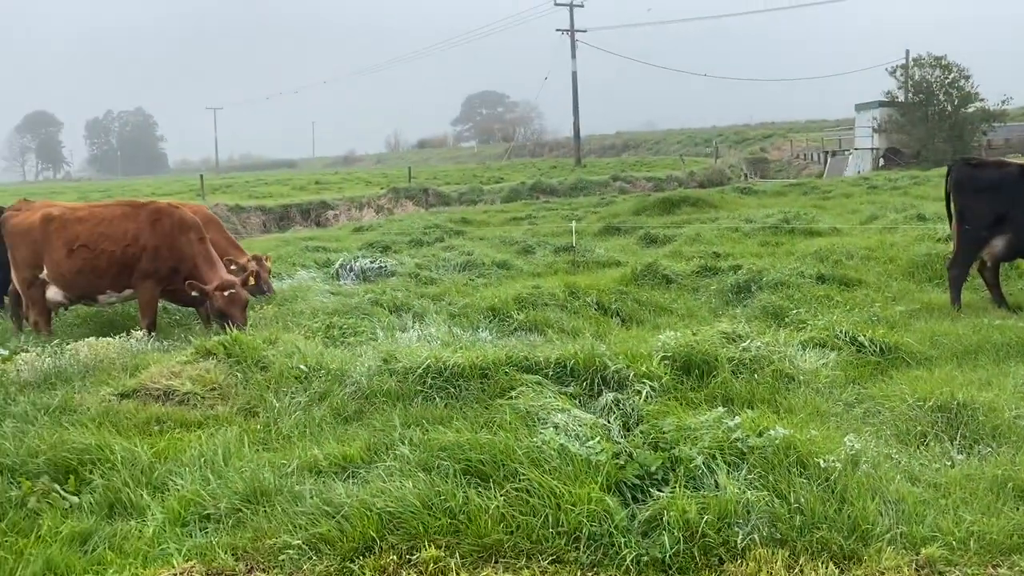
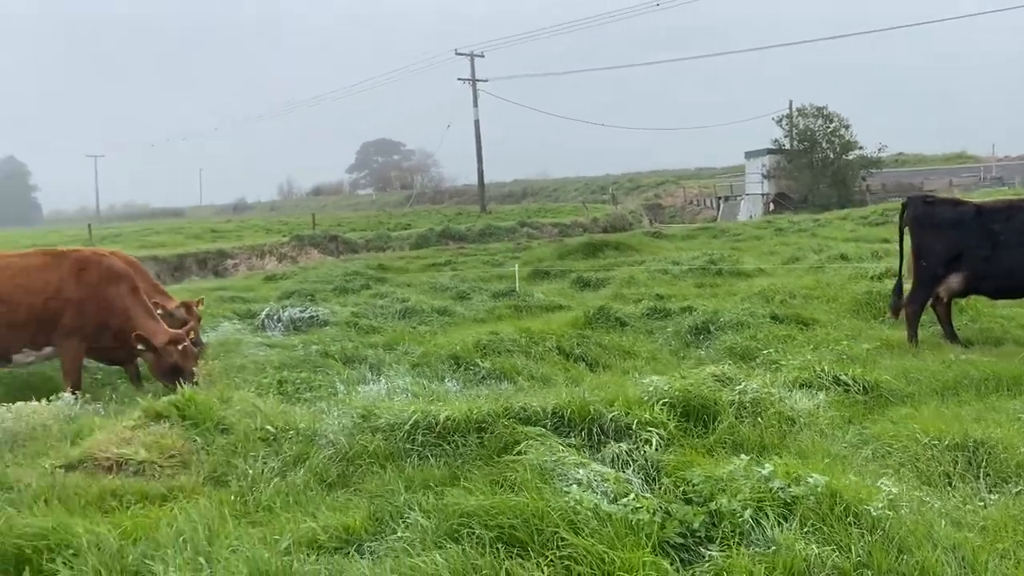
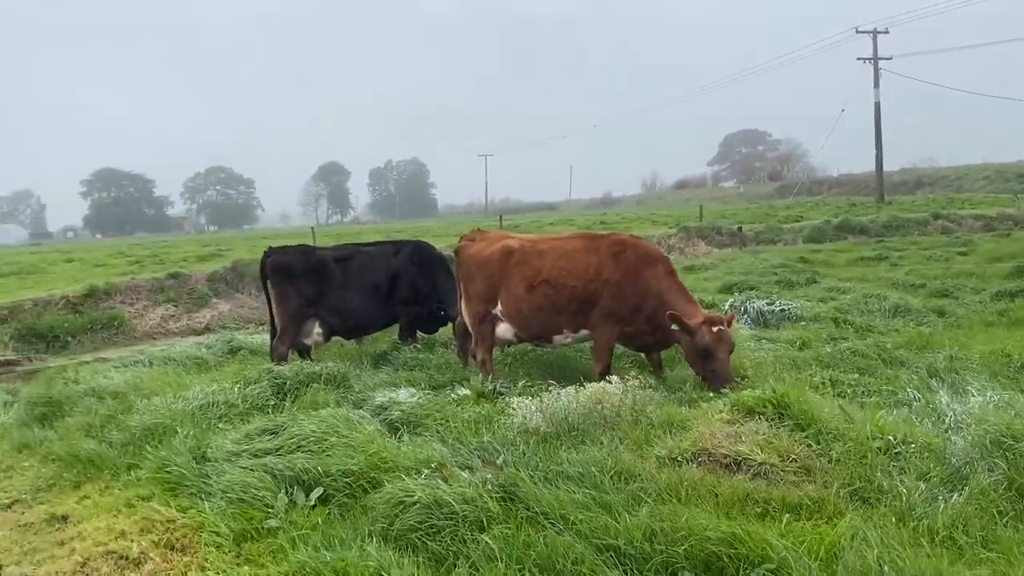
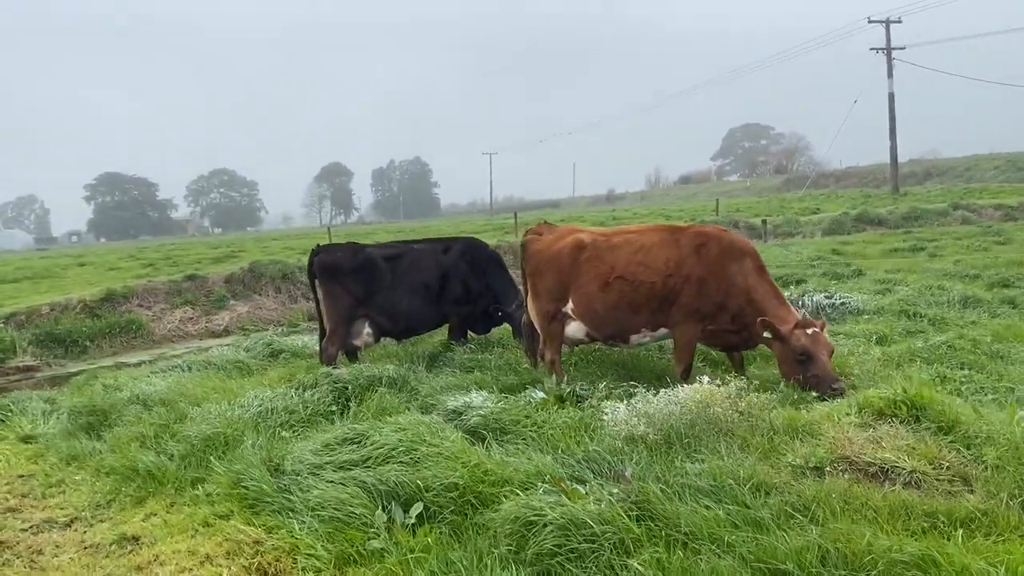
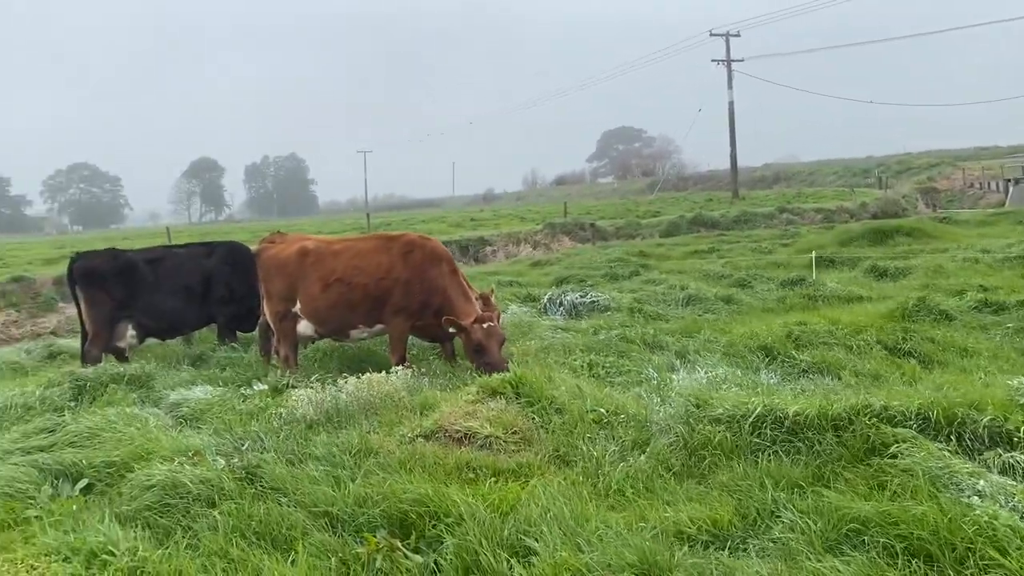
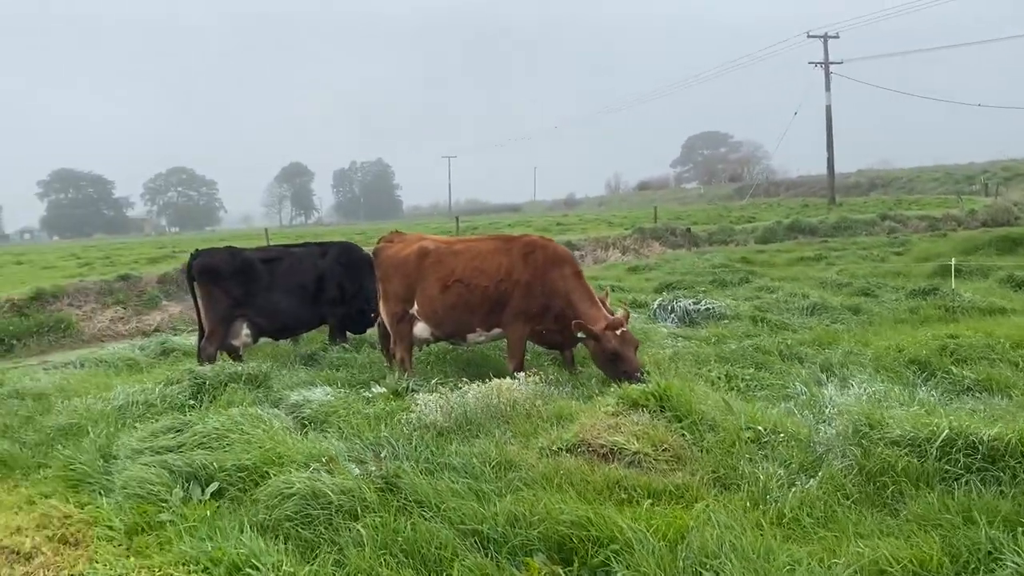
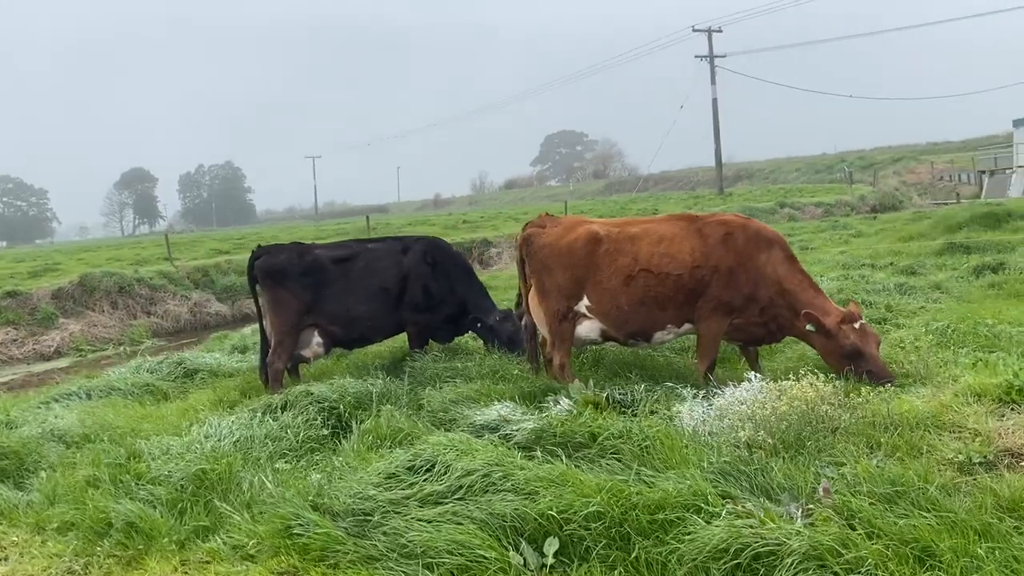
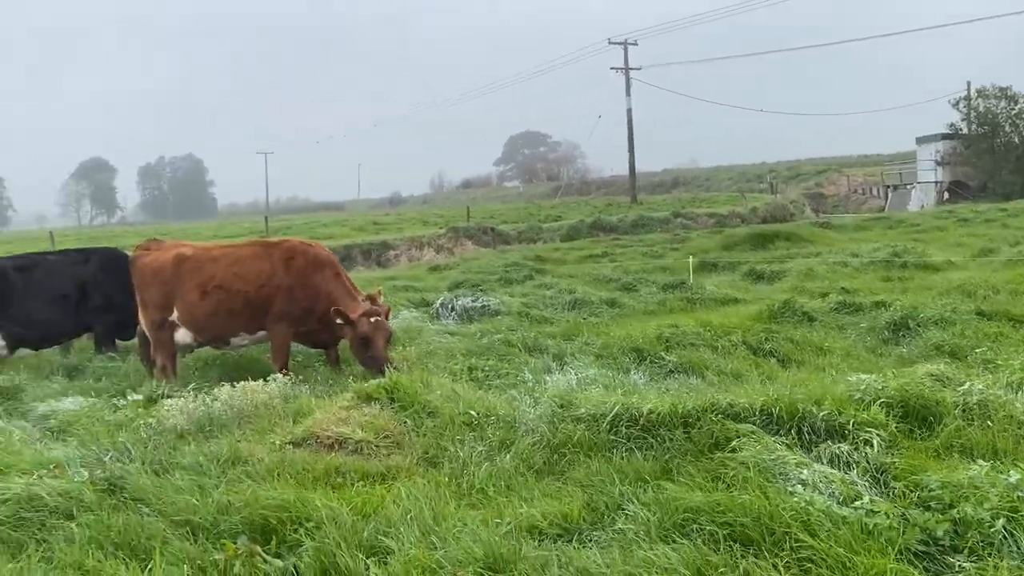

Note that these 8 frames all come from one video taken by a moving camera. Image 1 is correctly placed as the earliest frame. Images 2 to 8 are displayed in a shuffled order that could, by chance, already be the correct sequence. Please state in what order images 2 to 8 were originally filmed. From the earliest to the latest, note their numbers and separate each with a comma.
2, 8, 5, 6, 3, 4, 7
